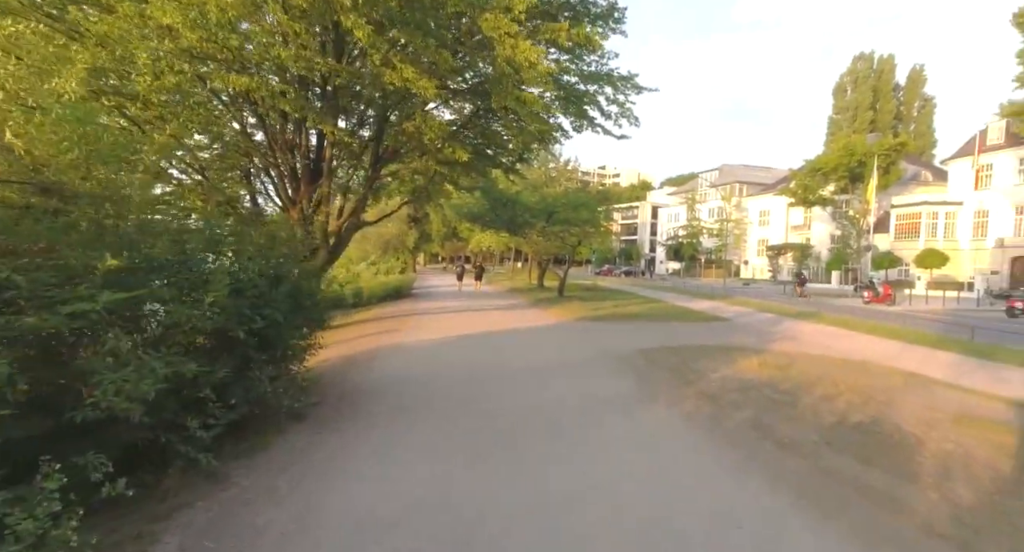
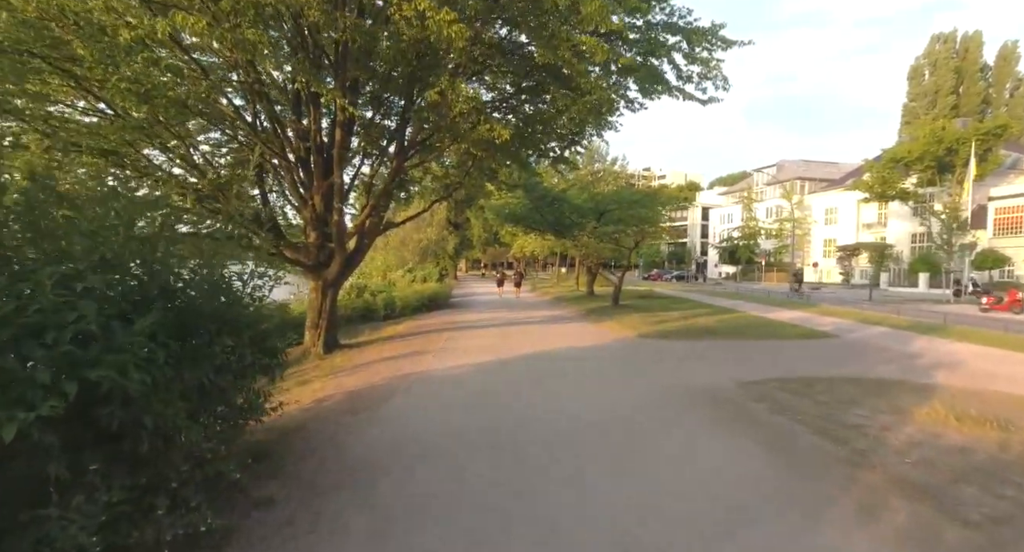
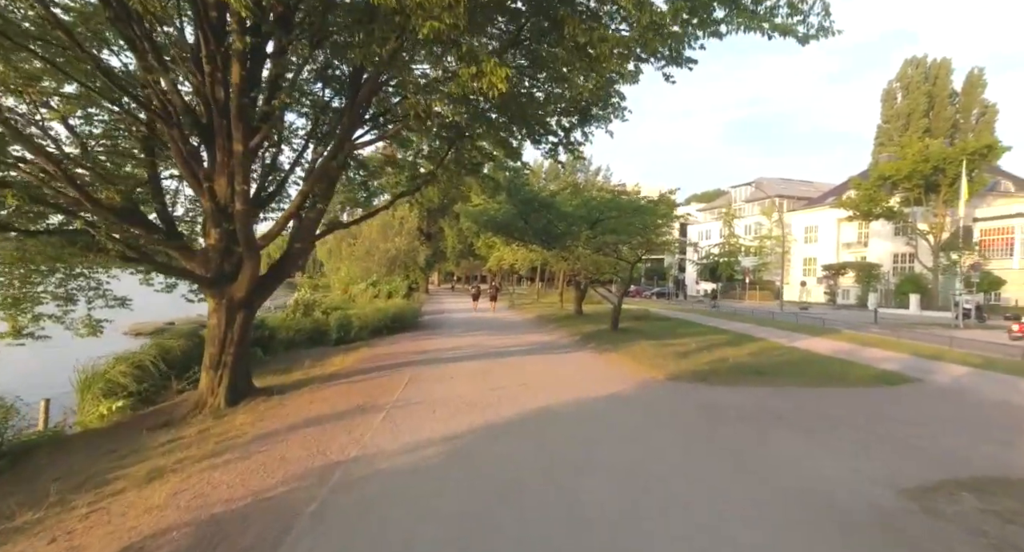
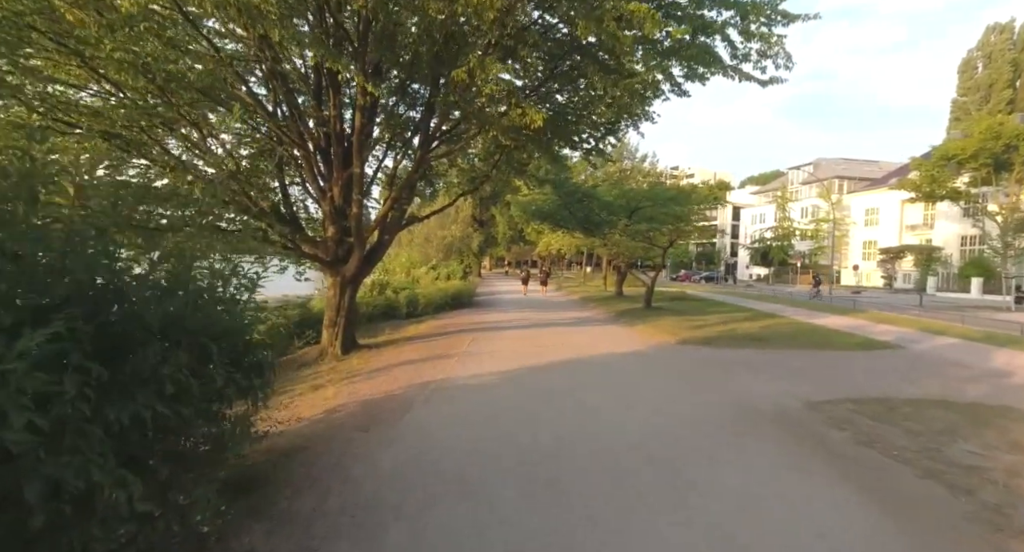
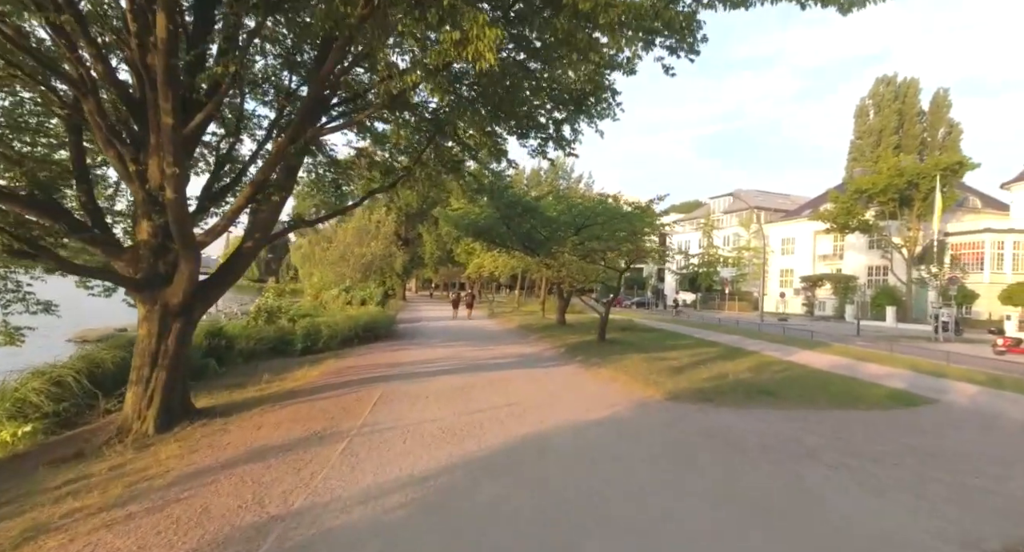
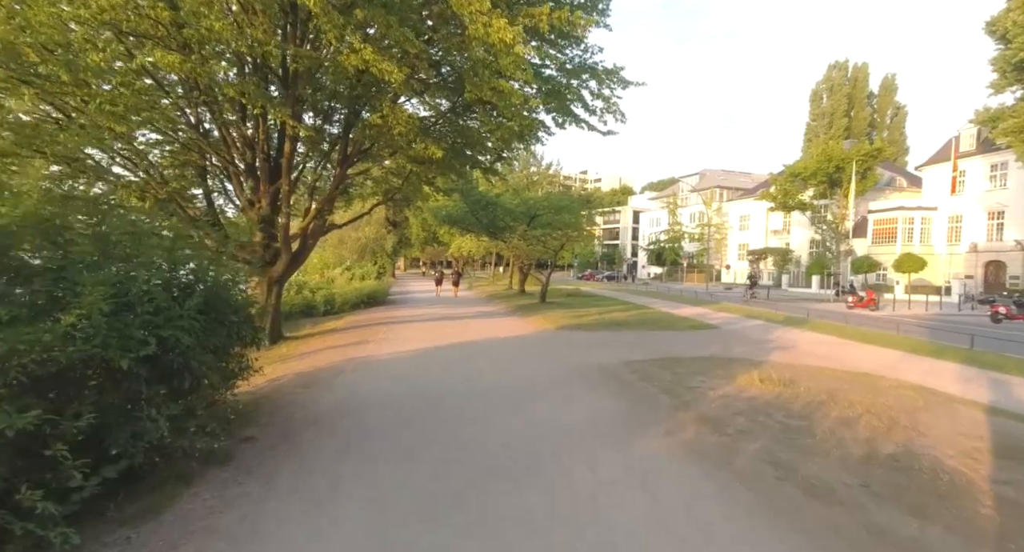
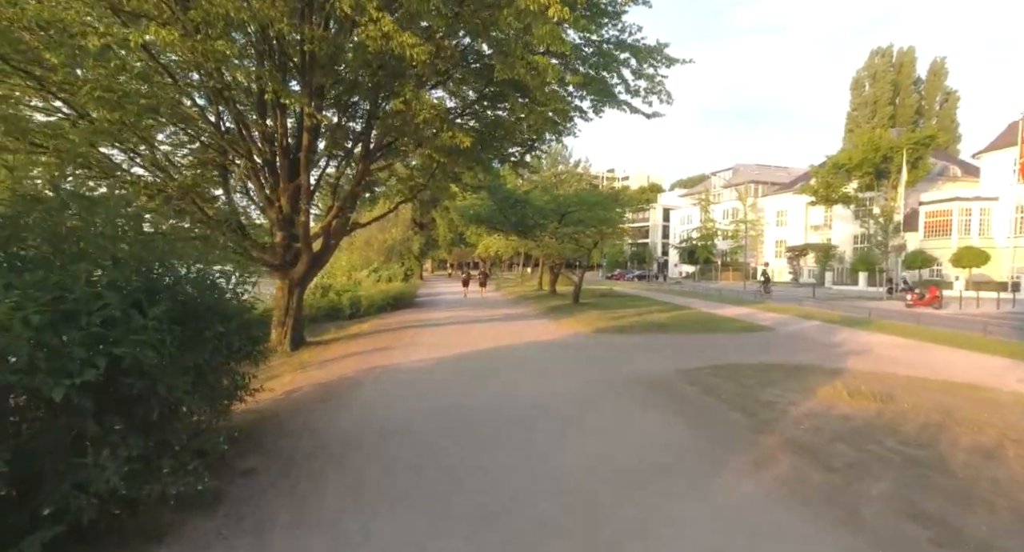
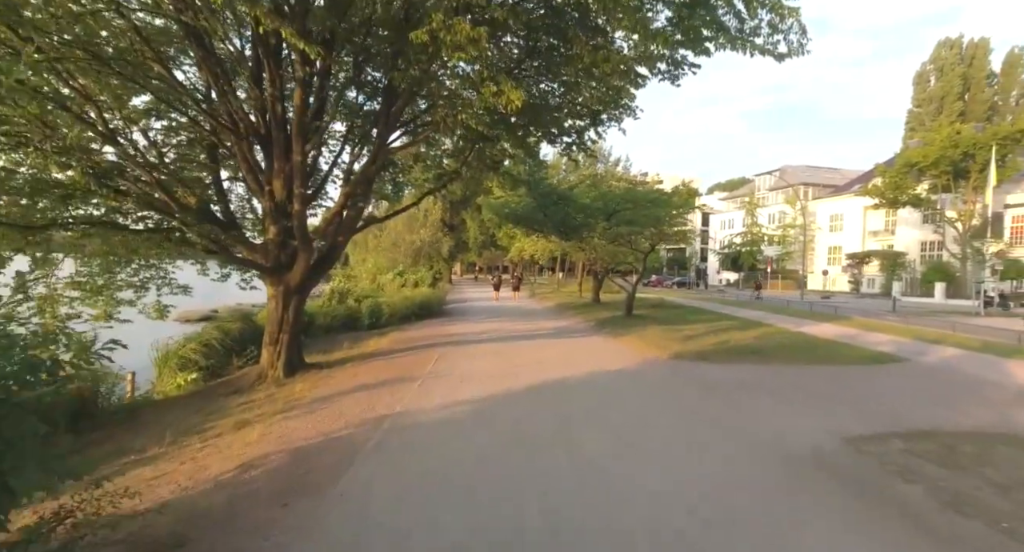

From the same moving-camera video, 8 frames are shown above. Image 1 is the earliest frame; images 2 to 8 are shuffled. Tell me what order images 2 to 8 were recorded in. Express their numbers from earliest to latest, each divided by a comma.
6, 7, 2, 4, 8, 3, 5
